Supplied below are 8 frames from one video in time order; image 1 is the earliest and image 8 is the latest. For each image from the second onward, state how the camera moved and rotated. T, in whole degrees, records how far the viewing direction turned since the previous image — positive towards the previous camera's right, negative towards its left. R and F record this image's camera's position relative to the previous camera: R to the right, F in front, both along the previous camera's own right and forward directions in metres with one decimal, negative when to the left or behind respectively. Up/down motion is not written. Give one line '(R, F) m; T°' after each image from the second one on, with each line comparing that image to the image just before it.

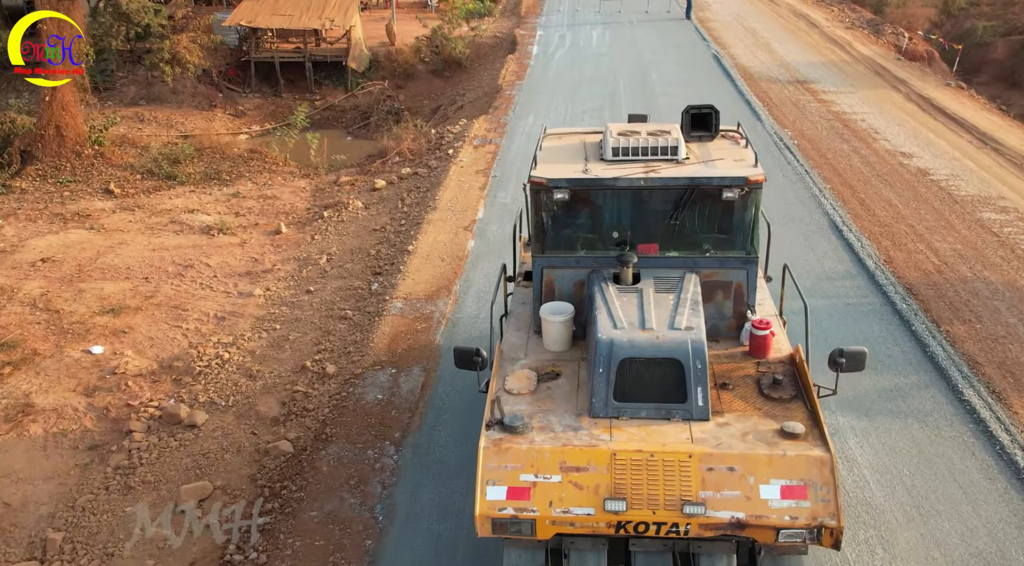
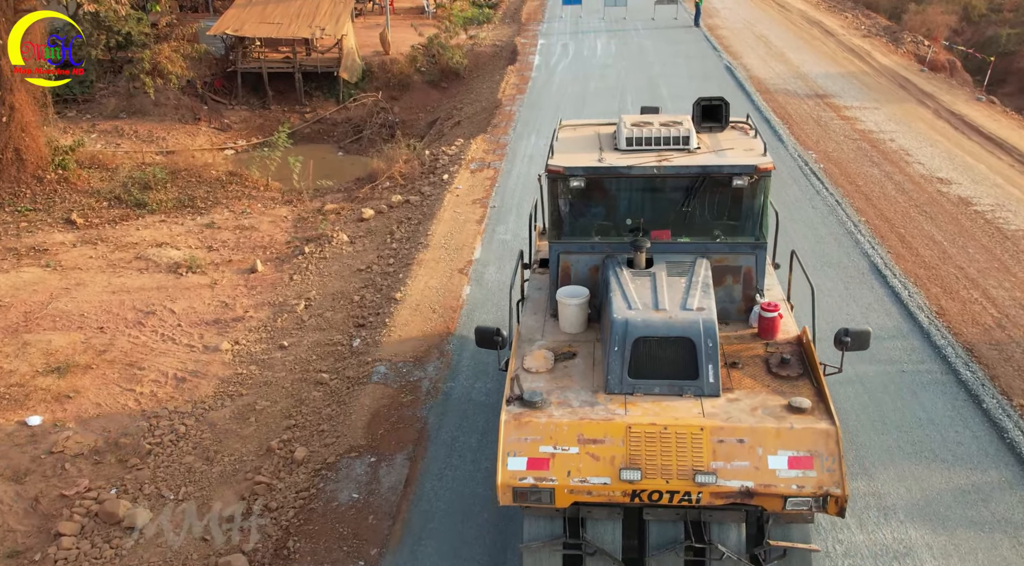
(0.0, +1.7) m; 0°
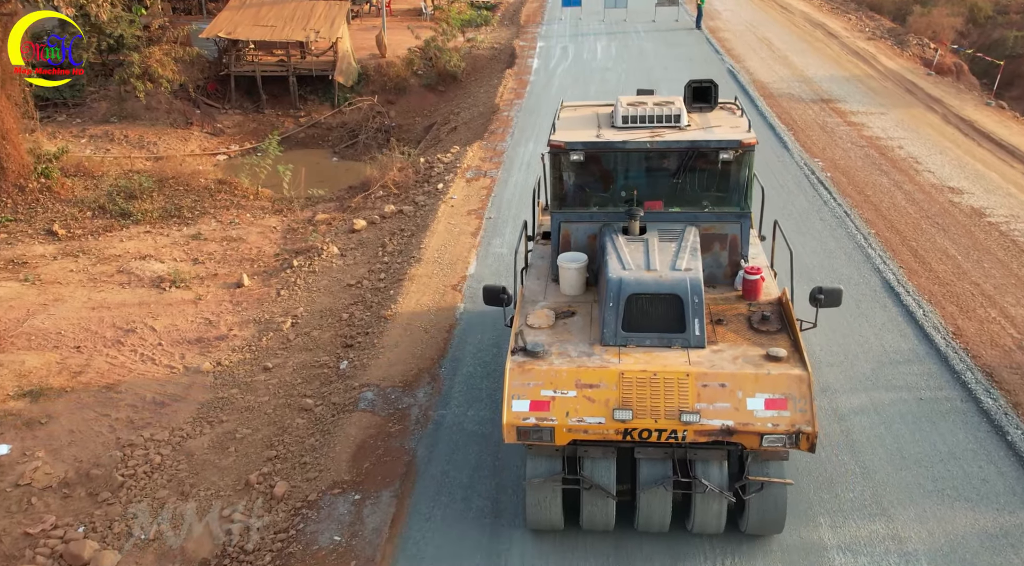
(+0.1, +0.6) m; 0°
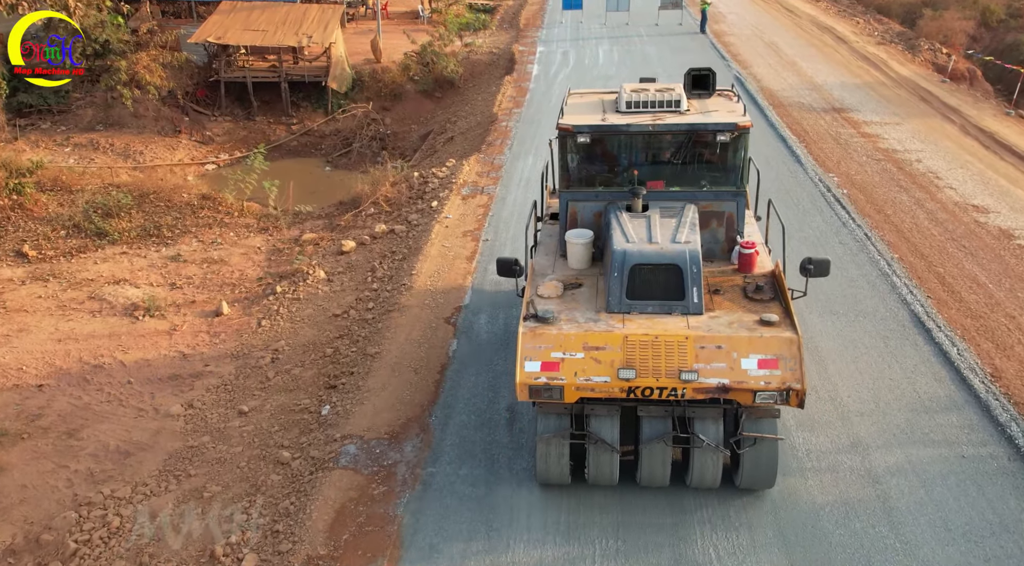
(0.0, +1.0) m; 0°
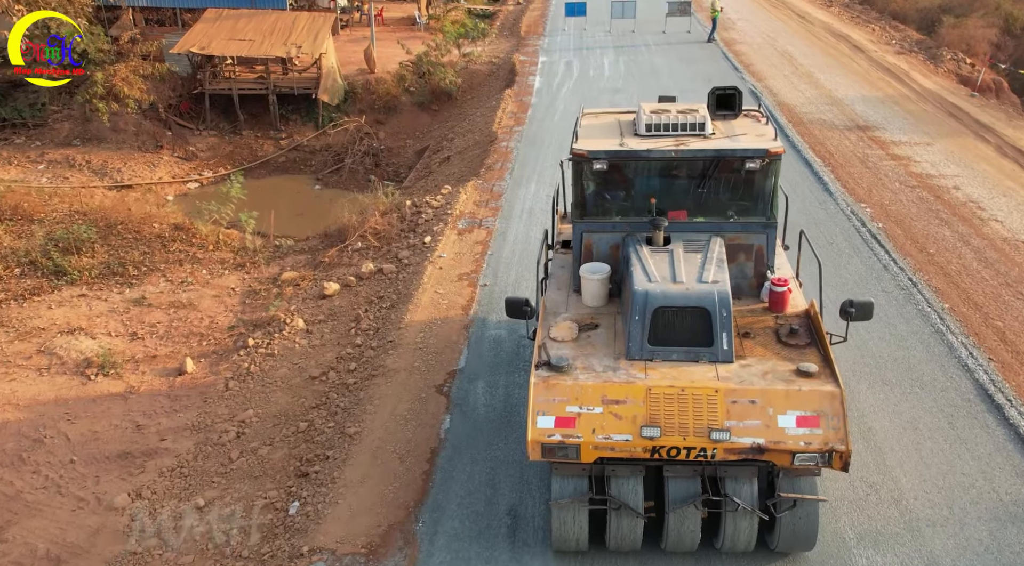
(0.0, +1.7) m; 0°
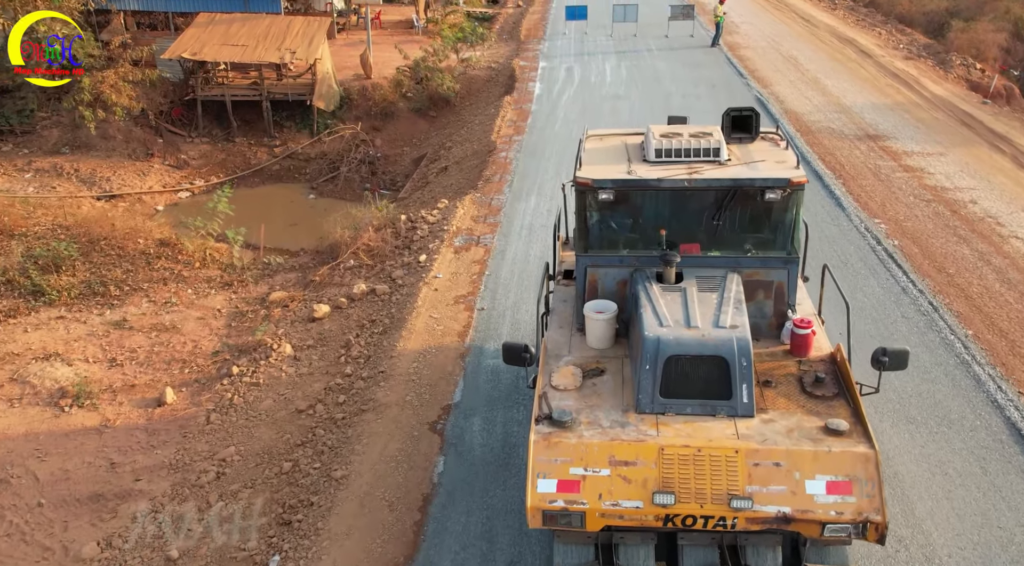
(0.0, +0.7) m; 0°
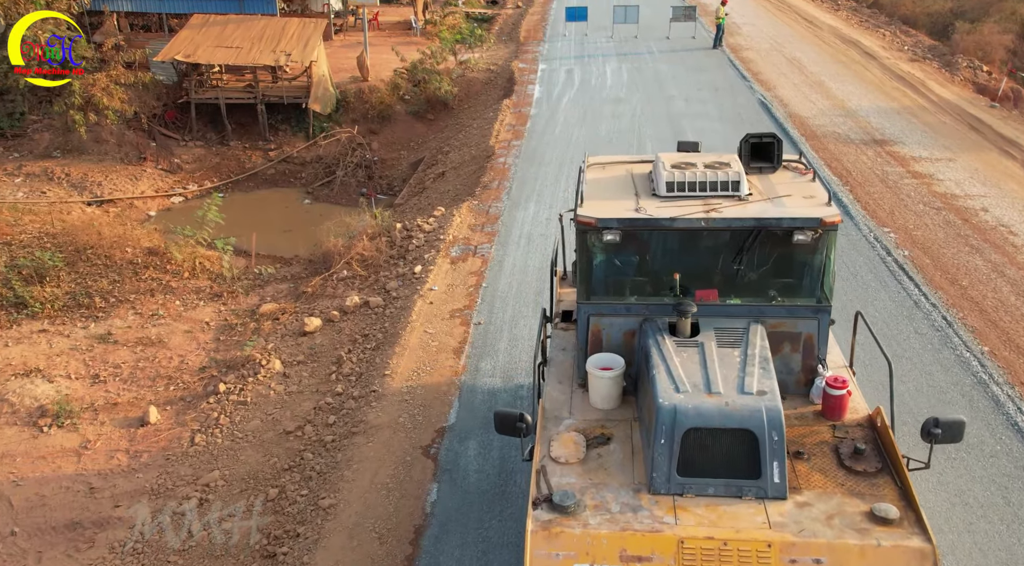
(0.0, +0.5) m; 0°
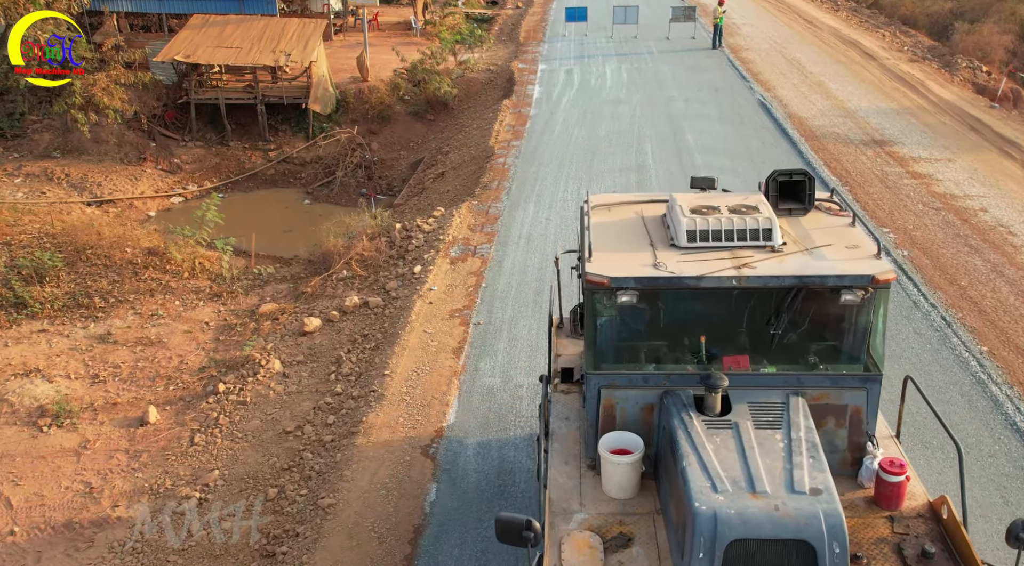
(0.0, 0.0) m; 0°
